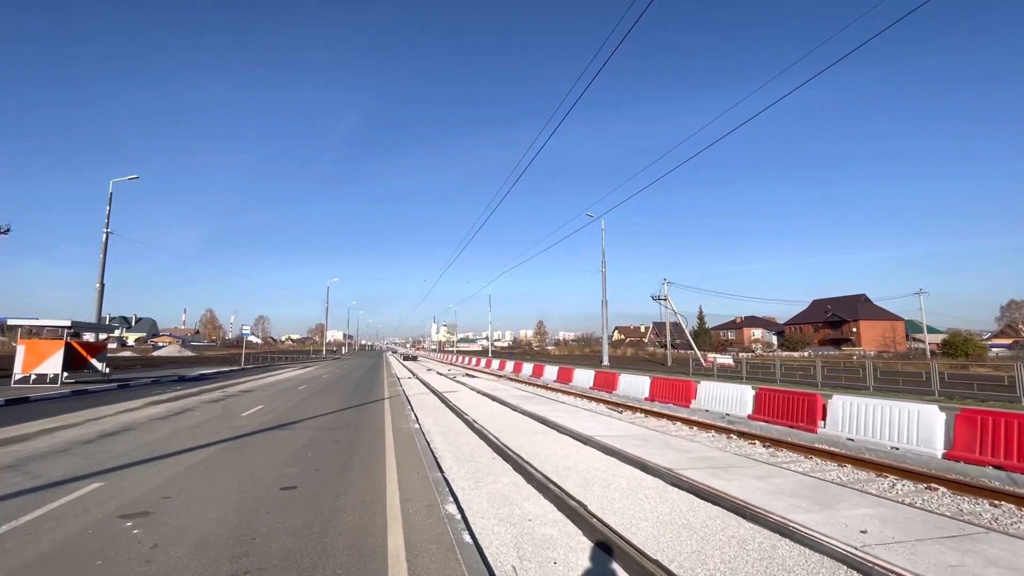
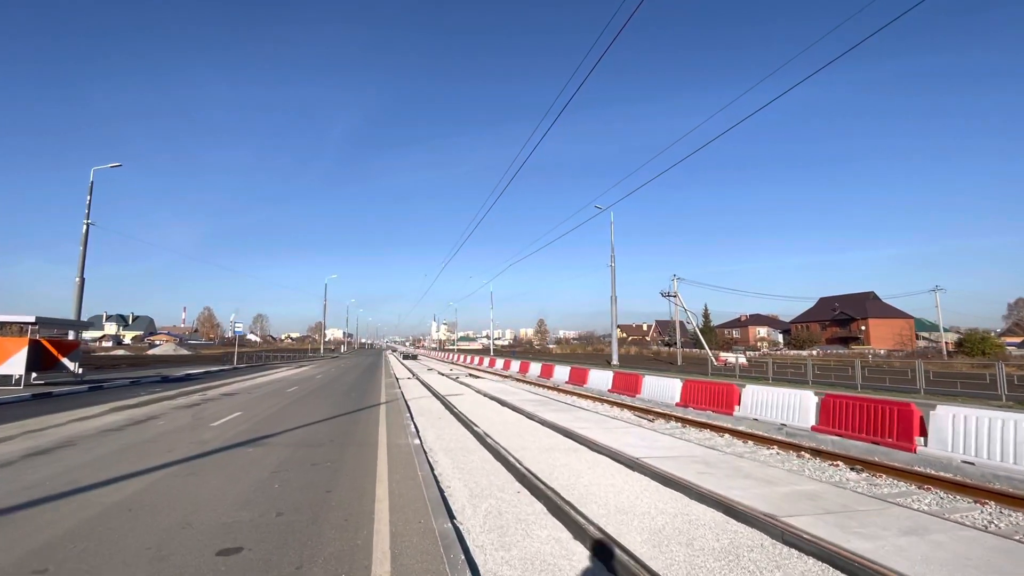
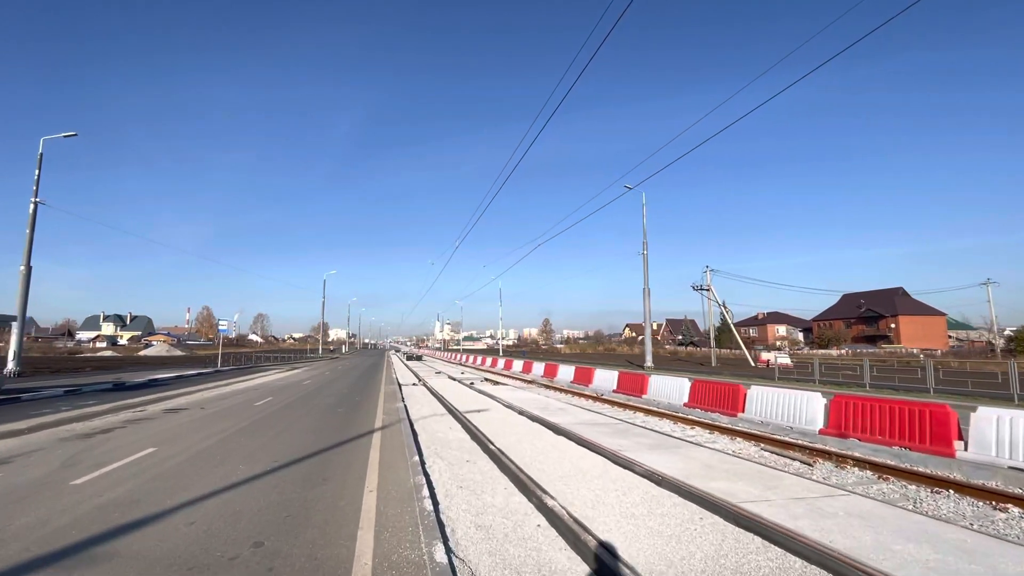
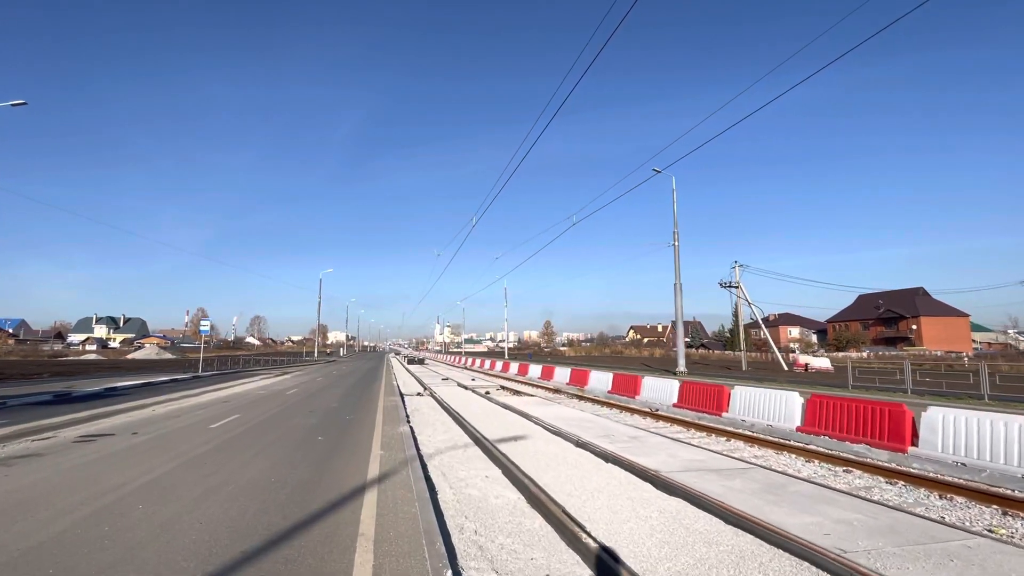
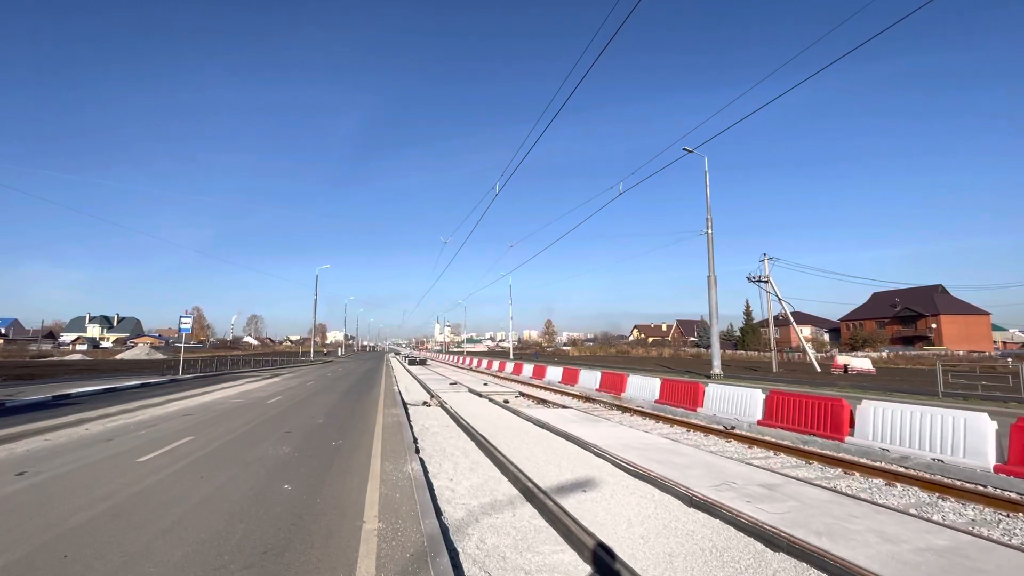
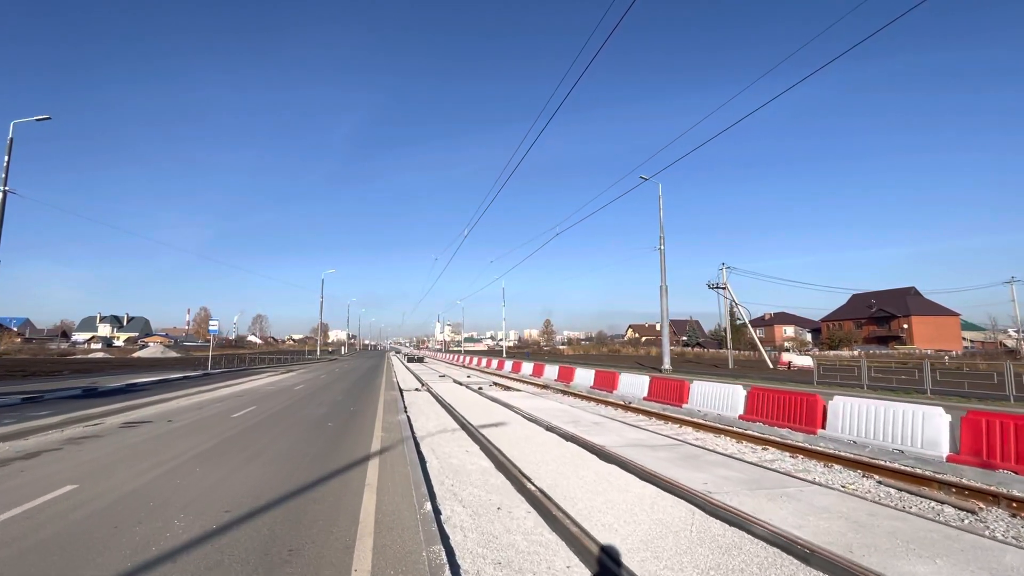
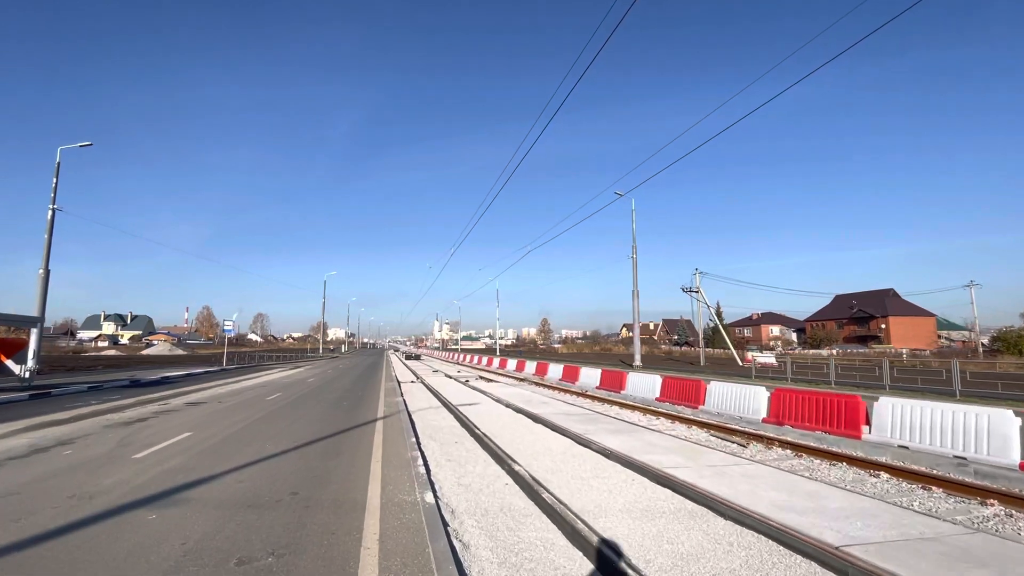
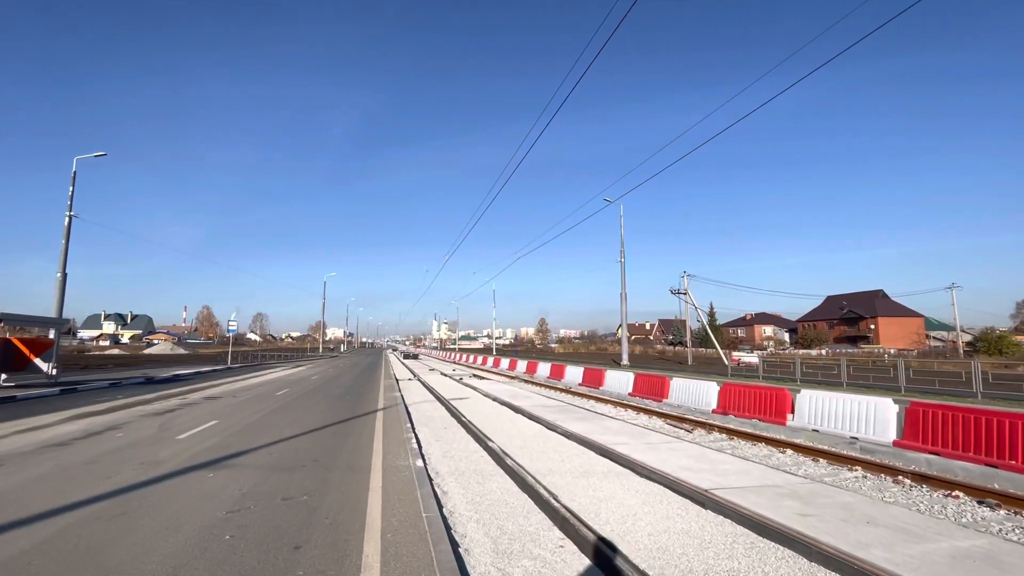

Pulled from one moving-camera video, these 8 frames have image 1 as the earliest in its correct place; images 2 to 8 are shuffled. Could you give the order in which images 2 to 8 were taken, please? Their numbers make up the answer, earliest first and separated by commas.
2, 8, 7, 3, 6, 4, 5
